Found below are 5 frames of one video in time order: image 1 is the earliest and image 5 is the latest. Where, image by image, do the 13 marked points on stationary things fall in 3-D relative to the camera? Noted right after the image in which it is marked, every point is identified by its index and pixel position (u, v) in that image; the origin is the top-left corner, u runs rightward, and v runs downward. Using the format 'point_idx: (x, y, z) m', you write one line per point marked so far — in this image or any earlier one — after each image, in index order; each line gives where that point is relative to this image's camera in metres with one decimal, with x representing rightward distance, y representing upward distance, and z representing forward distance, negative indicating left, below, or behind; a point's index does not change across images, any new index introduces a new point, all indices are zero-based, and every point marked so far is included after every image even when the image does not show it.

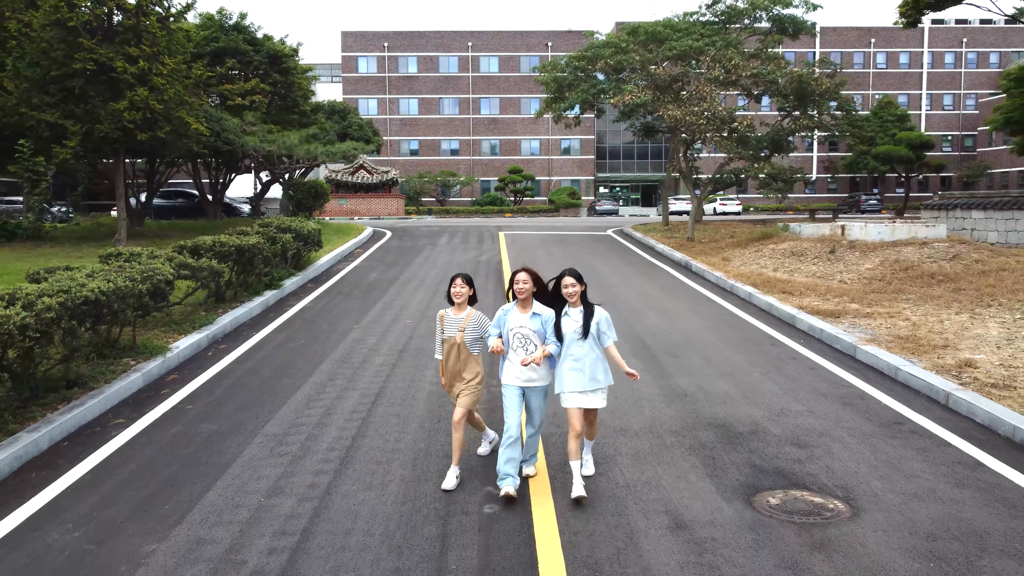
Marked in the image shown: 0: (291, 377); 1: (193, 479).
0: (-2.3, -0.9, +7.4) m
1: (-2.2, -1.3, +5.0) m
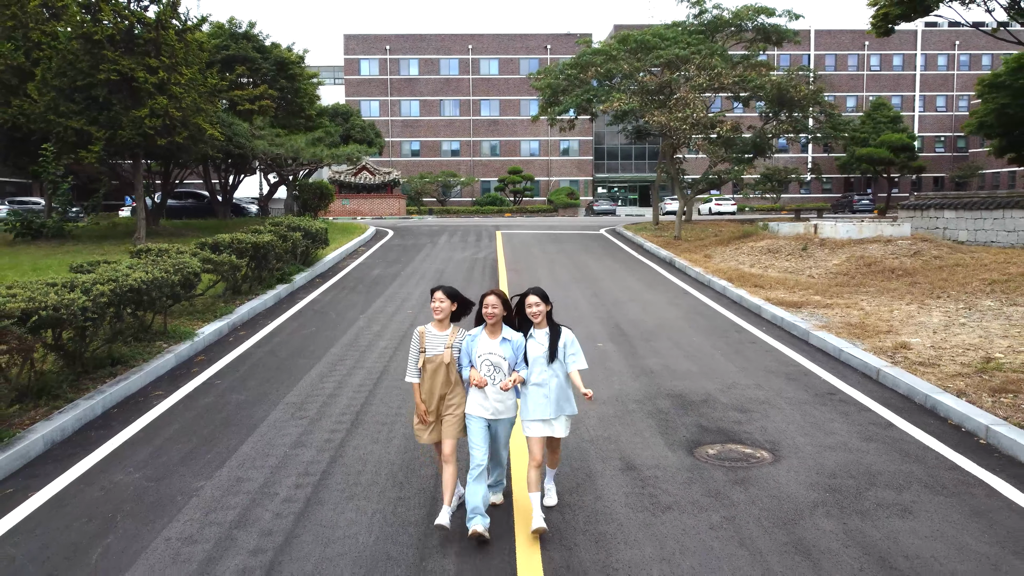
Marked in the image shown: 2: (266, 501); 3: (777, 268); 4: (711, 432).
0: (-2.4, -0.8, +8.4) m
1: (-2.3, -1.2, +6.0) m
2: (-1.6, -1.4, +4.7) m
3: (+4.8, +0.4, +13.1) m
4: (+1.6, -1.2, +5.9) m
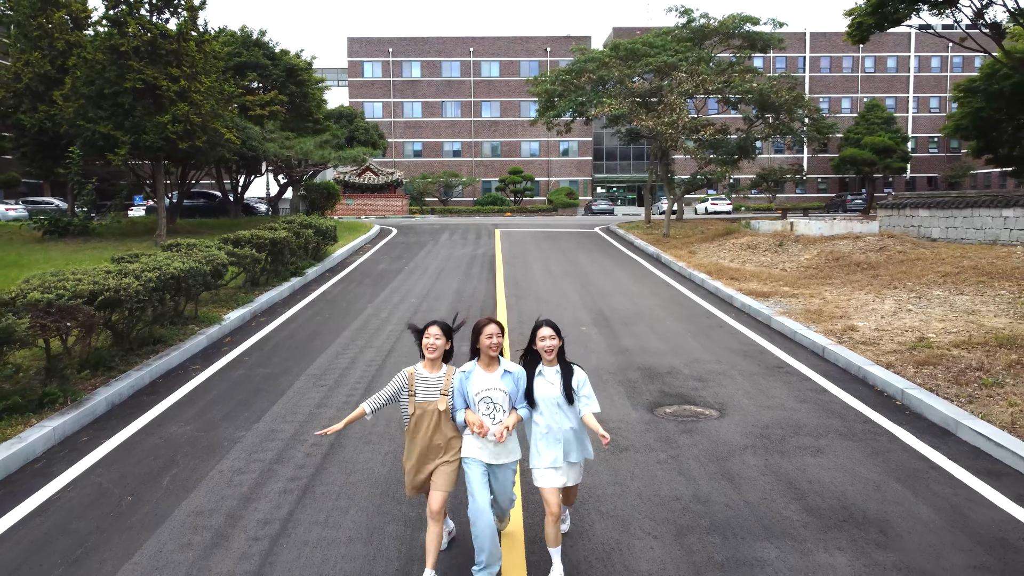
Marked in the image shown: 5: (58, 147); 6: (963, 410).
0: (-2.5, -0.7, +9.4) m
1: (-2.4, -1.1, +7.0) m
2: (-1.7, -1.3, +5.8) m
3: (+4.8, +0.5, +14.2) m
4: (+1.5, -1.0, +6.9) m
5: (-12.3, +3.9, +19.5) m
6: (+3.9, -1.0, +6.2) m
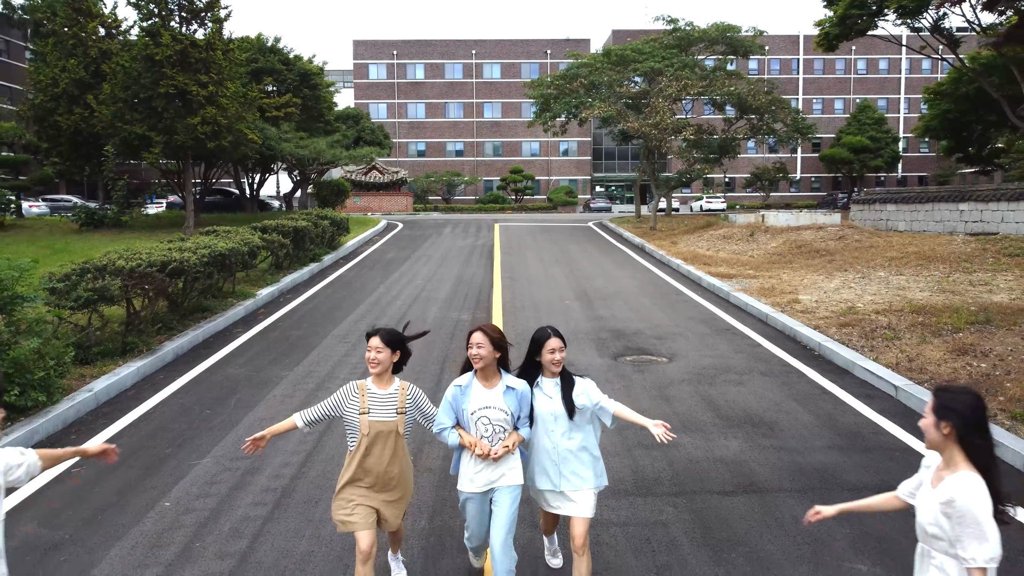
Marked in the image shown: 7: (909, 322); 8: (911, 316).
0: (-2.6, -0.4, +11.0) m
1: (-2.6, -0.8, +8.6) m
2: (-1.8, -0.9, +7.3) m
3: (+4.7, +0.8, +15.7) m
4: (+1.4, -0.7, +8.4) m
5: (-12.3, +4.2, +21.1) m
6: (+3.8, -0.7, +7.7) m
7: (+4.8, -0.4, +8.8) m
8: (+5.0, -0.4, +9.0) m
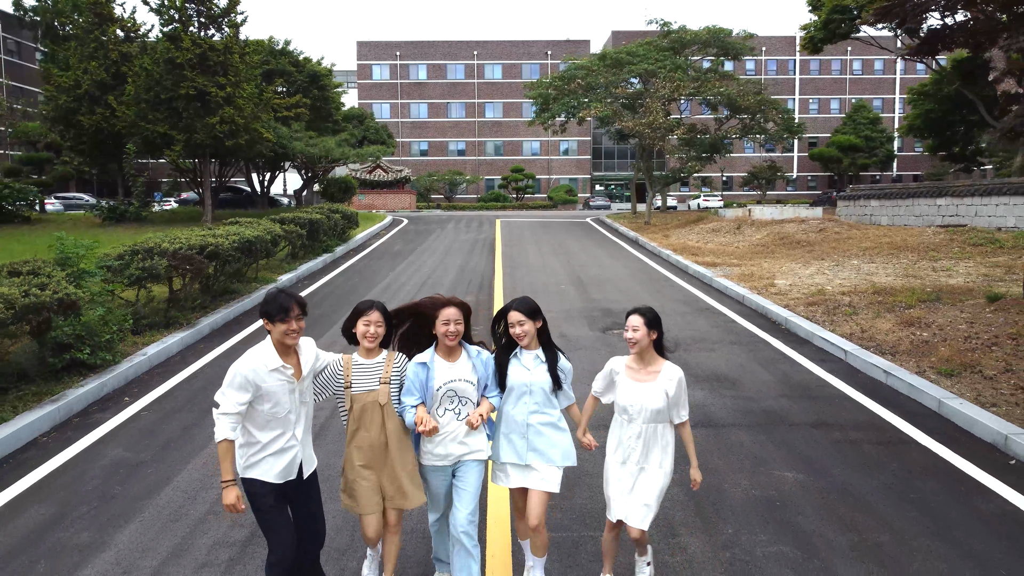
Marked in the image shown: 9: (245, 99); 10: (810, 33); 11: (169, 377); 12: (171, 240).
0: (-2.6, -0.1, +12.0) m
1: (-2.6, -0.5, +9.6) m
2: (-1.8, -0.7, +8.3) m
3: (+4.7, +1.1, +16.7) m
4: (+1.4, -0.5, +9.4) m
5: (-12.3, +4.4, +22.1) m
6: (+3.8, -0.5, +8.7) m
7: (+4.8, -0.2, +9.7) m
8: (+5.0, -0.1, +10.0) m
9: (-6.8, +4.8, +18.4) m
10: (+7.6, +6.5, +18.5) m
11: (-3.5, -0.9, +7.3) m
12: (-4.4, +0.6, +9.2) m
